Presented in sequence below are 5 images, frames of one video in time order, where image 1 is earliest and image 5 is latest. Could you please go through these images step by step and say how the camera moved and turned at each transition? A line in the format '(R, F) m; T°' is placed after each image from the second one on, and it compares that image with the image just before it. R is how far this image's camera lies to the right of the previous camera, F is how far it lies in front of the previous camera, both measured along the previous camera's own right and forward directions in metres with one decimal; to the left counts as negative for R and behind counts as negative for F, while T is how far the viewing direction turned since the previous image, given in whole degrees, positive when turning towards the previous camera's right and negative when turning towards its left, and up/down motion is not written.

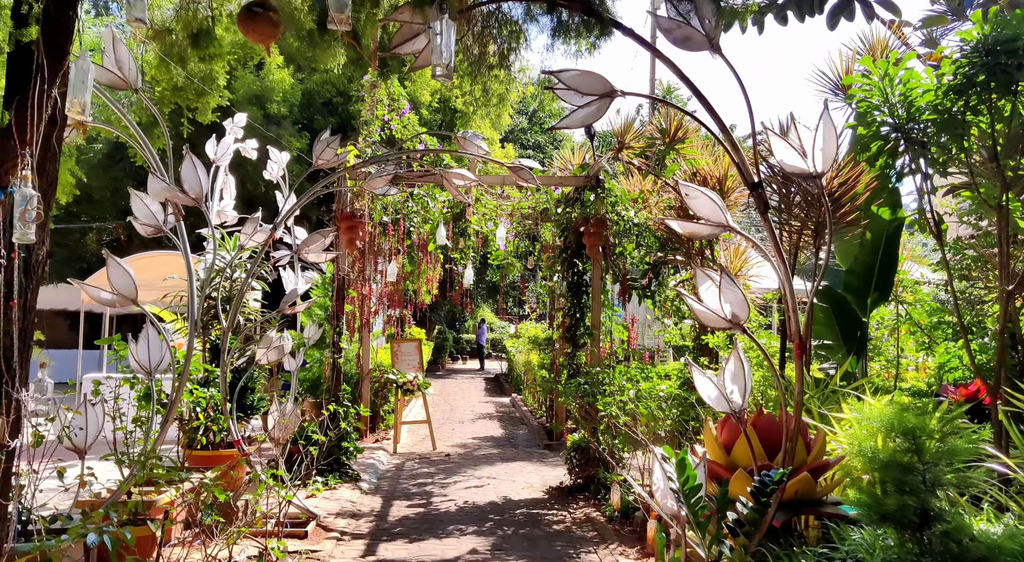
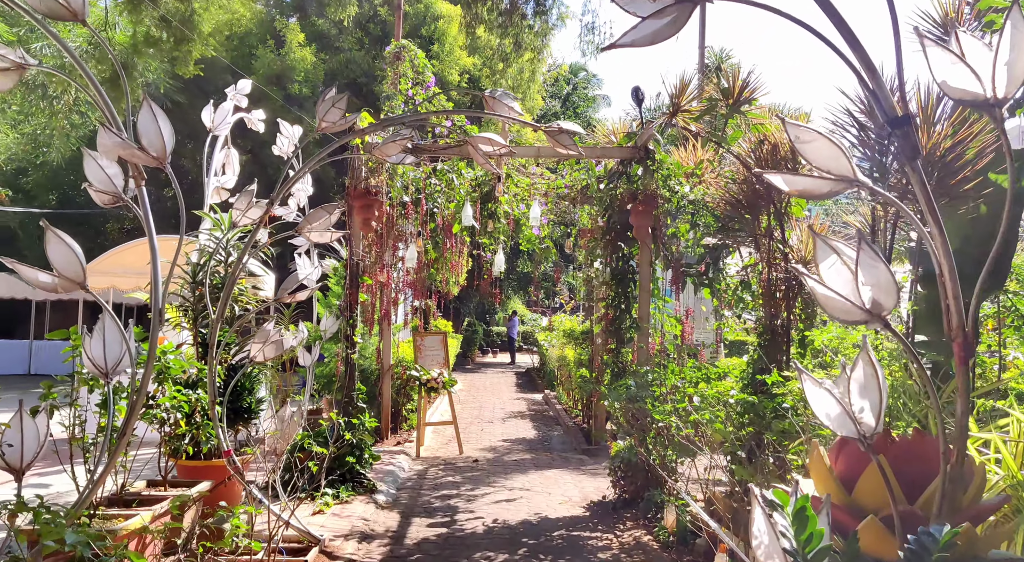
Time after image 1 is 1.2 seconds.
(0.0, +0.8) m; -2°
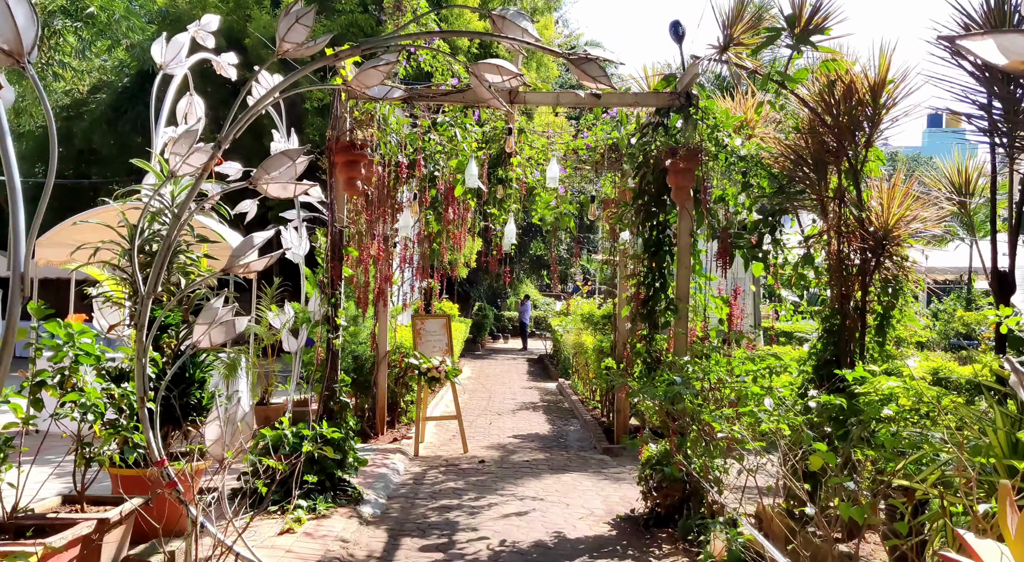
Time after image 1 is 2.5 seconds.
(0.0, +0.9) m; -1°
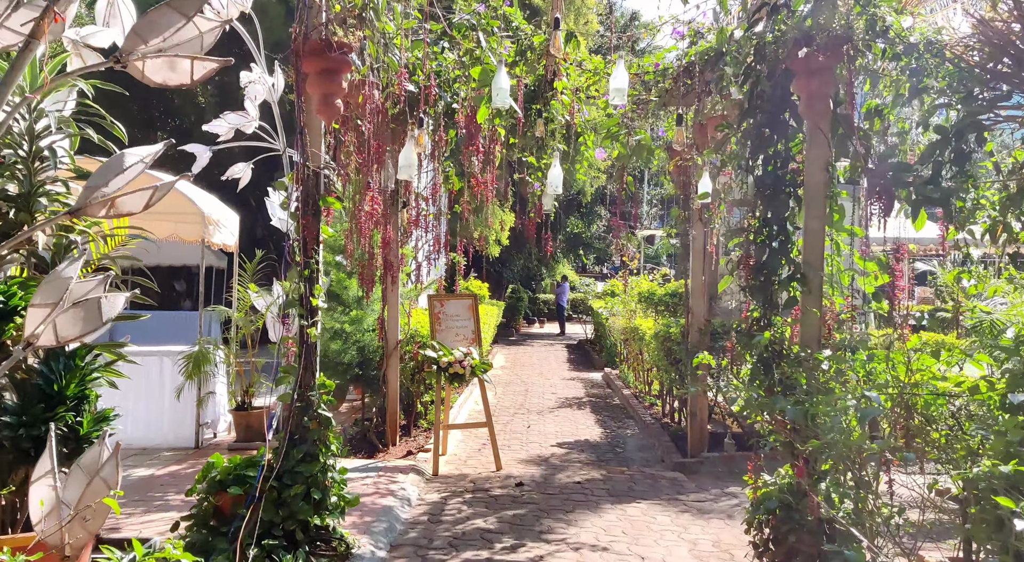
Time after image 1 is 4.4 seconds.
(-0.1, +1.4) m; -2°
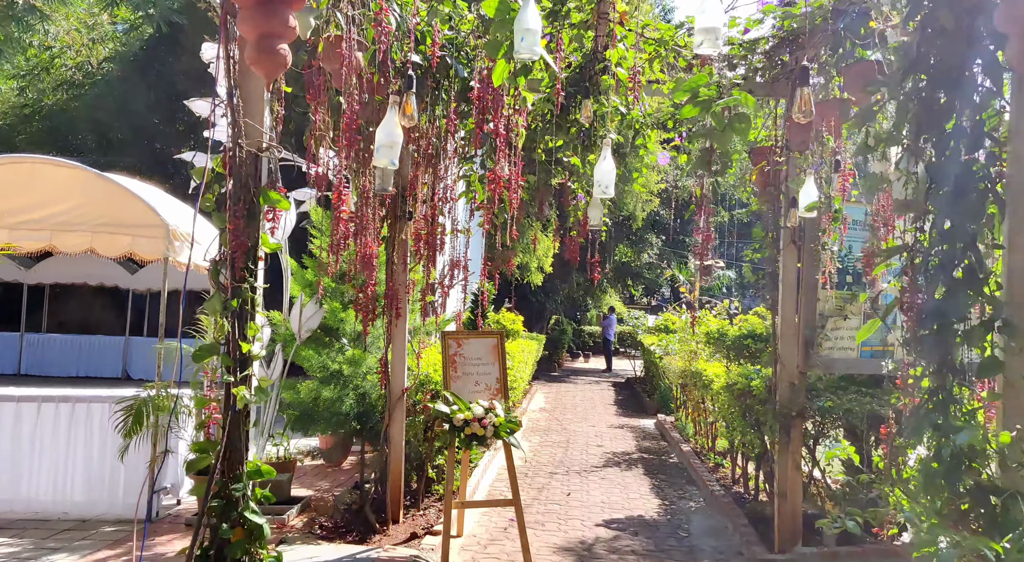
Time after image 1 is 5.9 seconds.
(0.0, +1.1) m; -3°
